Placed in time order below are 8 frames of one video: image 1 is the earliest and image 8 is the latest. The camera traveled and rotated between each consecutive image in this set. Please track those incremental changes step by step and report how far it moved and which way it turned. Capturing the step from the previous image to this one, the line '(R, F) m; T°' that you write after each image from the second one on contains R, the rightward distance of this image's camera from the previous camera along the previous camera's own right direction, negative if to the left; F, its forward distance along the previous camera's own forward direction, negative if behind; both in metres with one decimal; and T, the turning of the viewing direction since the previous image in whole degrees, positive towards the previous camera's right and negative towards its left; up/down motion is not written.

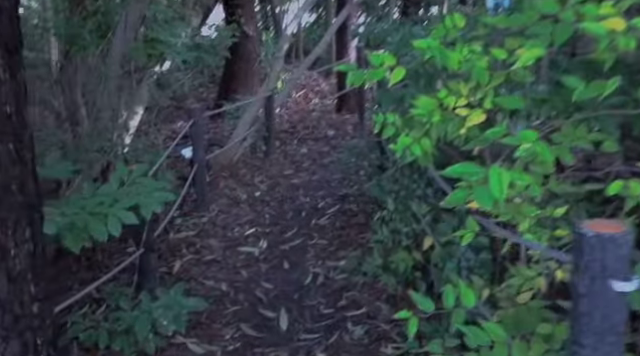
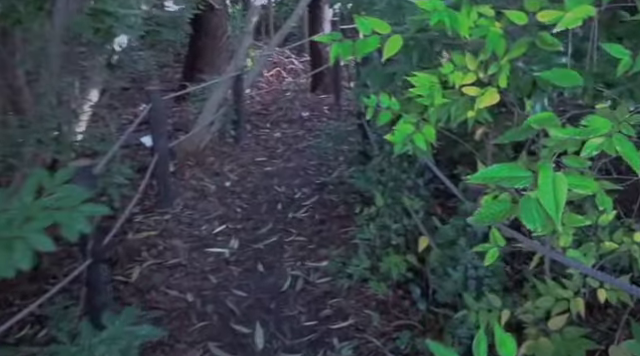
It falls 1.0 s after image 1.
(0.0, +0.5) m; +2°
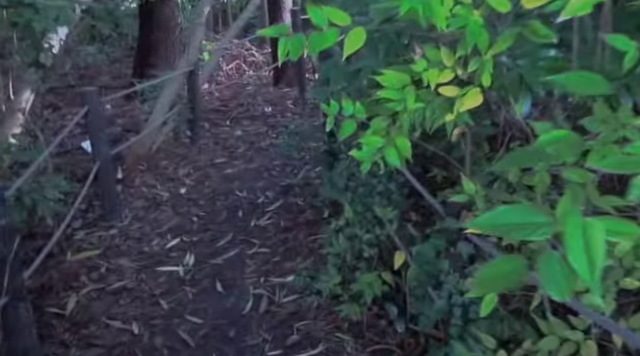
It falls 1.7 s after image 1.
(0.0, +0.4) m; +2°
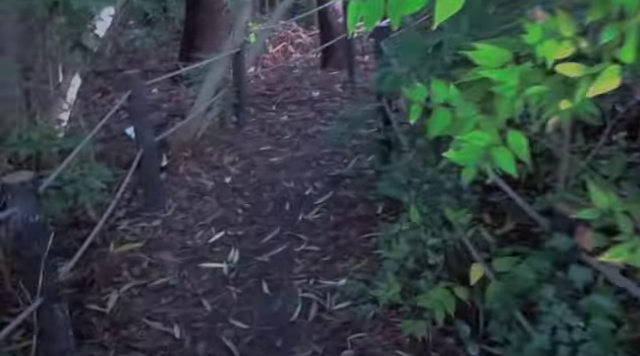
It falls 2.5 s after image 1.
(-0.1, +0.3) m; -3°
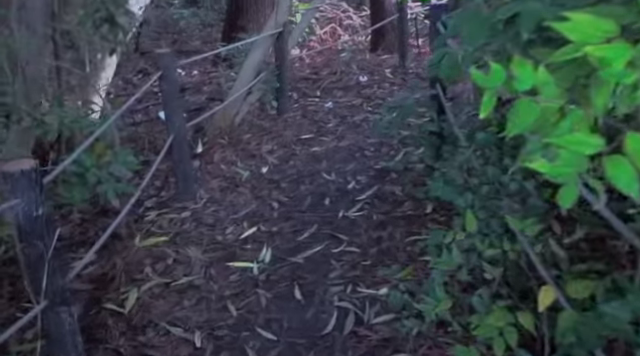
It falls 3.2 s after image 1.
(0.0, +0.4) m; -4°
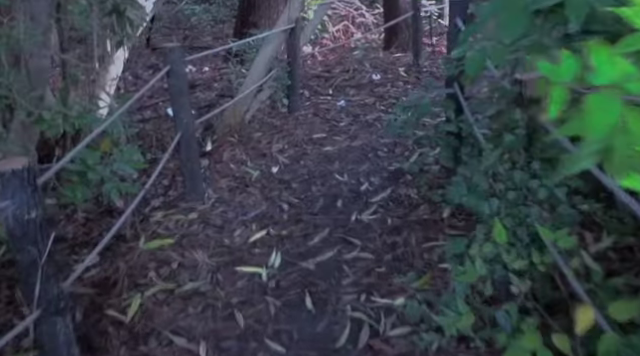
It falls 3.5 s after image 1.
(0.0, +0.2) m; -1°
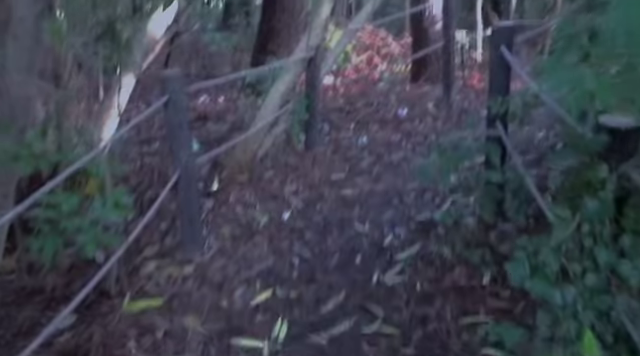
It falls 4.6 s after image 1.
(0.0, +0.5) m; -2°
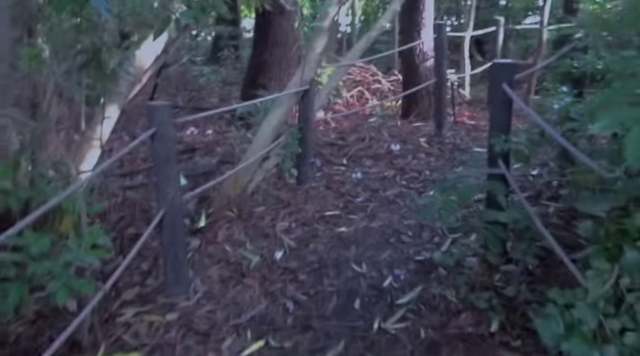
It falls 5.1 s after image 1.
(0.0, +0.2) m; +1°
